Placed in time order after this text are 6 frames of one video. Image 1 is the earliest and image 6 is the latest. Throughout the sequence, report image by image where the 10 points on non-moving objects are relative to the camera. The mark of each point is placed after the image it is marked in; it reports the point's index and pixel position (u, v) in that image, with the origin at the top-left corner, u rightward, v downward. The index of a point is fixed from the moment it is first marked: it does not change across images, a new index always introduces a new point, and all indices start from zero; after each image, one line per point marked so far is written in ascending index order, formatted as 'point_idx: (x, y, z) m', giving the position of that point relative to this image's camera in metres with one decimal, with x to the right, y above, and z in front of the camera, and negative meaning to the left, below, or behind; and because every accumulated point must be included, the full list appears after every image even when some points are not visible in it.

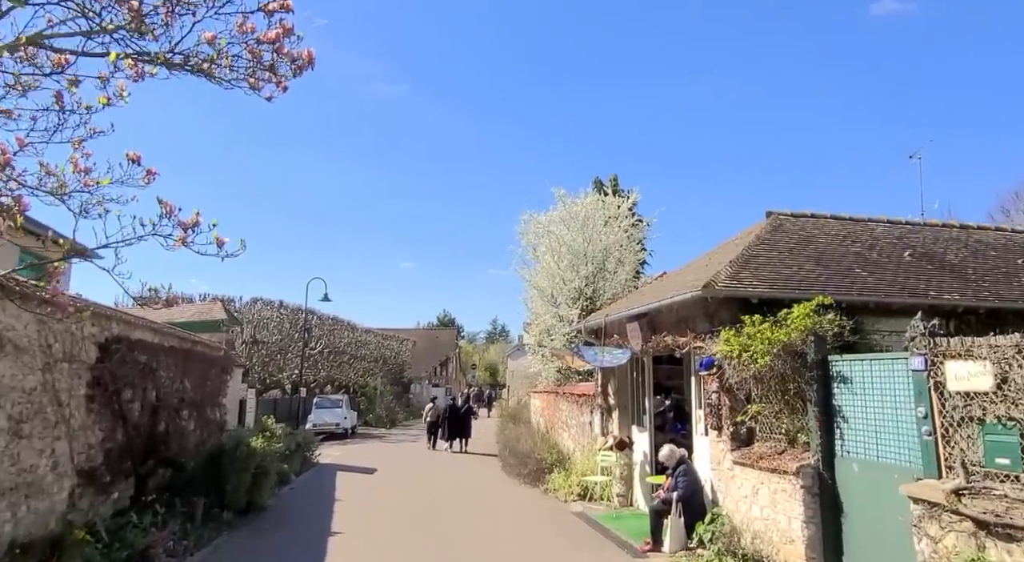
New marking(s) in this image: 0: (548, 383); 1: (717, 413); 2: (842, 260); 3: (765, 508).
0: (+0.9, -2.7, +19.1) m
1: (+2.3, -1.5, +8.4) m
2: (+4.4, +0.3, +9.8) m
3: (+2.5, -2.3, +7.4) m
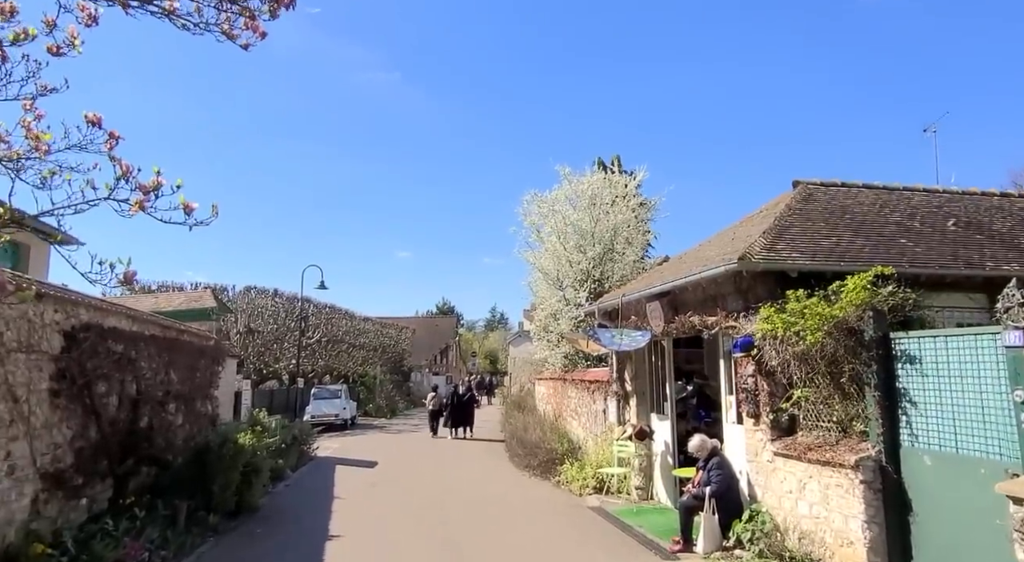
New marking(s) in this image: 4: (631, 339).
0: (+1.0, -2.2, +18.3) m
1: (+2.5, -1.2, +7.6) m
2: (+4.5, +0.6, +8.9) m
3: (+2.7, -2.0, +6.5) m
4: (+1.6, -0.8, +10.0) m
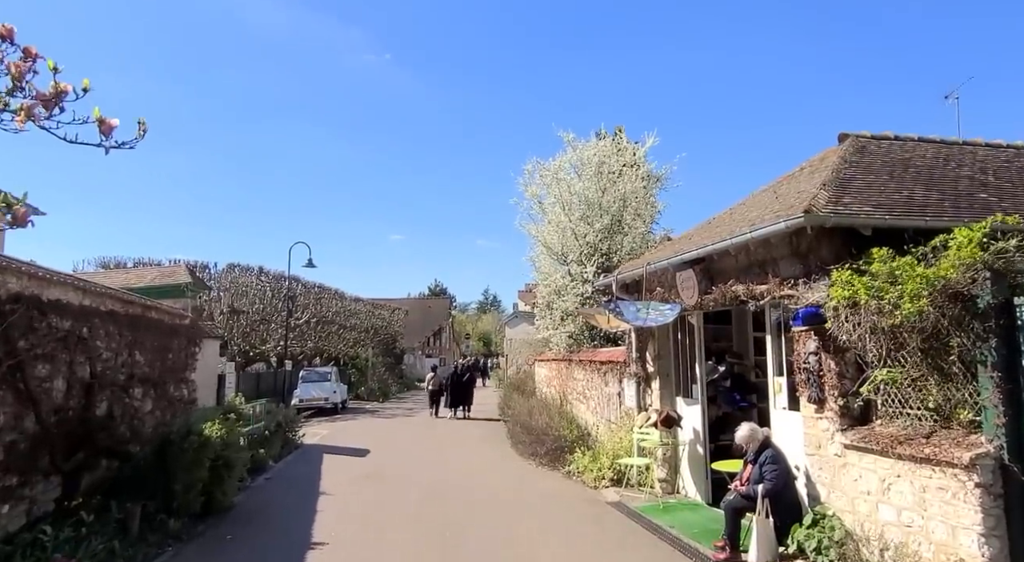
0: (+1.1, -1.6, +17.1) m
1: (+2.6, -0.9, +6.4) m
2: (+4.6, +1.0, +7.7) m
3: (+2.8, -1.7, +5.3) m
4: (+1.7, -0.4, +8.7) m
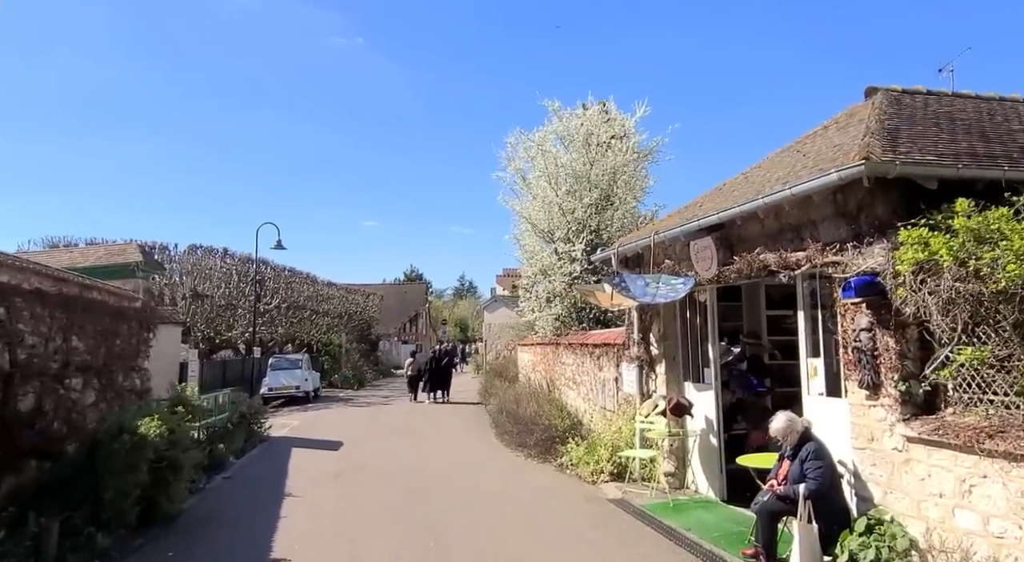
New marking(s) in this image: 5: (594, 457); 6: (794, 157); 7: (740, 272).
0: (+0.7, -1.2, +16.1) m
1: (+2.6, -0.6, +5.4) m
2: (+4.6, +1.3, +6.7) m
3: (+2.9, -1.4, +4.4) m
4: (+1.6, -0.1, +7.7) m
5: (+1.1, -2.4, +9.9) m
6: (+2.9, +1.3, +7.7) m
7: (+2.1, +0.1, +6.9) m
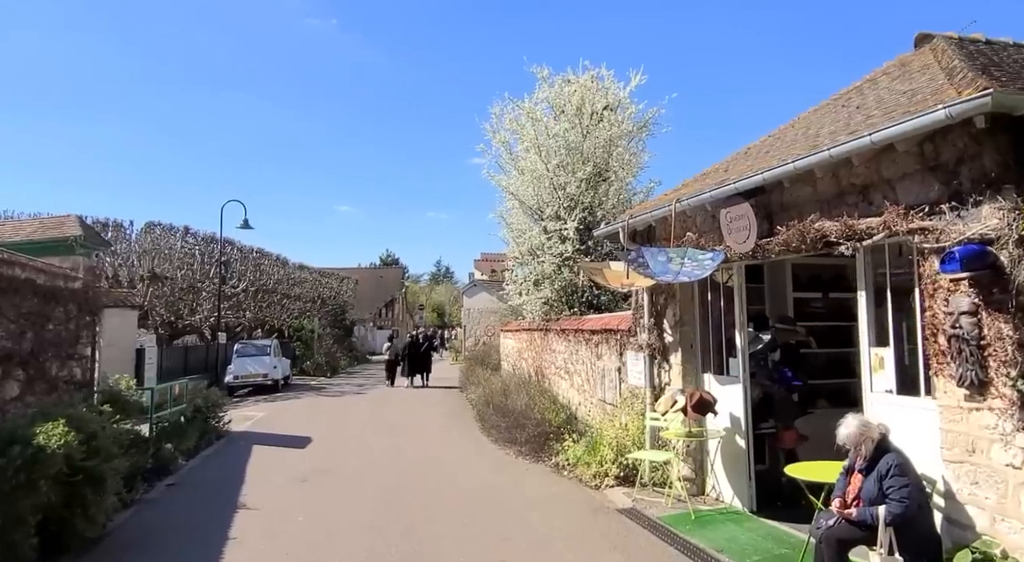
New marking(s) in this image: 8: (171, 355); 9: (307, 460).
0: (+0.4, -0.8, +14.8) m
1: (+2.7, -0.4, +4.2) m
2: (+4.6, +1.5, +5.6) m
3: (+3.0, -1.3, +3.3) m
4: (+1.6, +0.1, +6.5) m
5: (+1.0, -2.1, +8.7) m
6: (+2.9, +1.5, +6.5) m
7: (+2.1, +0.3, +5.7) m
8: (-9.2, -2.0, +20.0) m
9: (-2.8, -2.5, +10.2) m
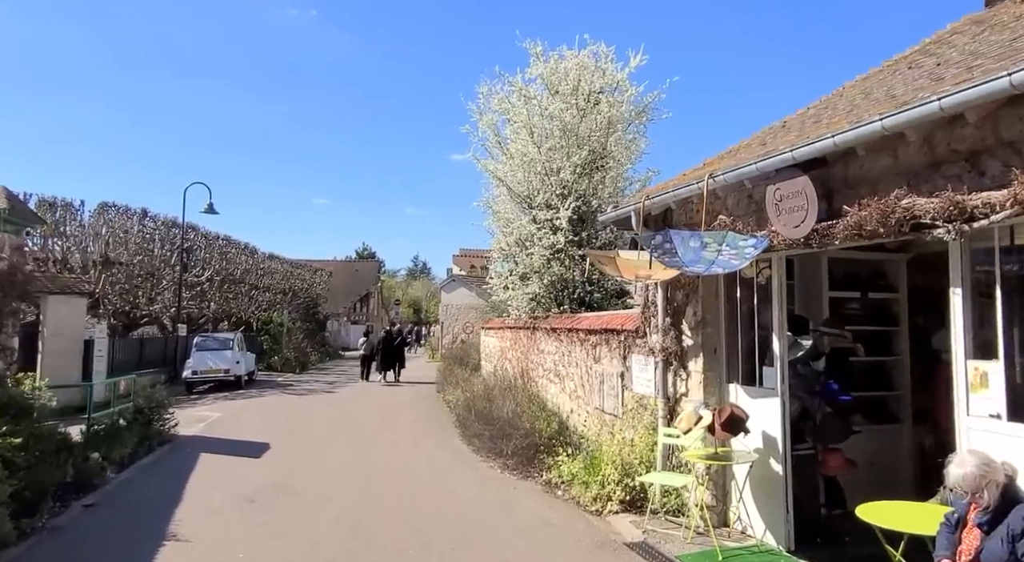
0: (+0.1, -0.6, +13.6) m
1: (+2.7, -0.4, +3.1) m
2: (+4.6, +1.5, +4.5) m
3: (+3.0, -1.2, +2.1) m
4: (+1.6, +0.2, +5.3) m
5: (+0.9, -2.0, +7.5) m
6: (+2.9, +1.5, +5.4) m
7: (+2.2, +0.3, +4.5) m
8: (-9.7, -1.7, +18.5) m
9: (-3.0, -2.3, +8.9) m
